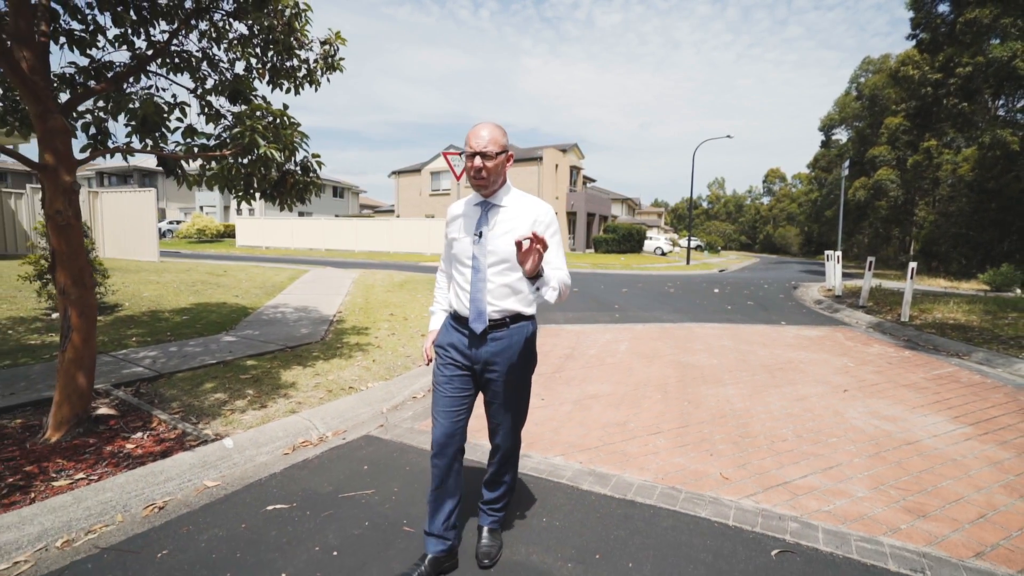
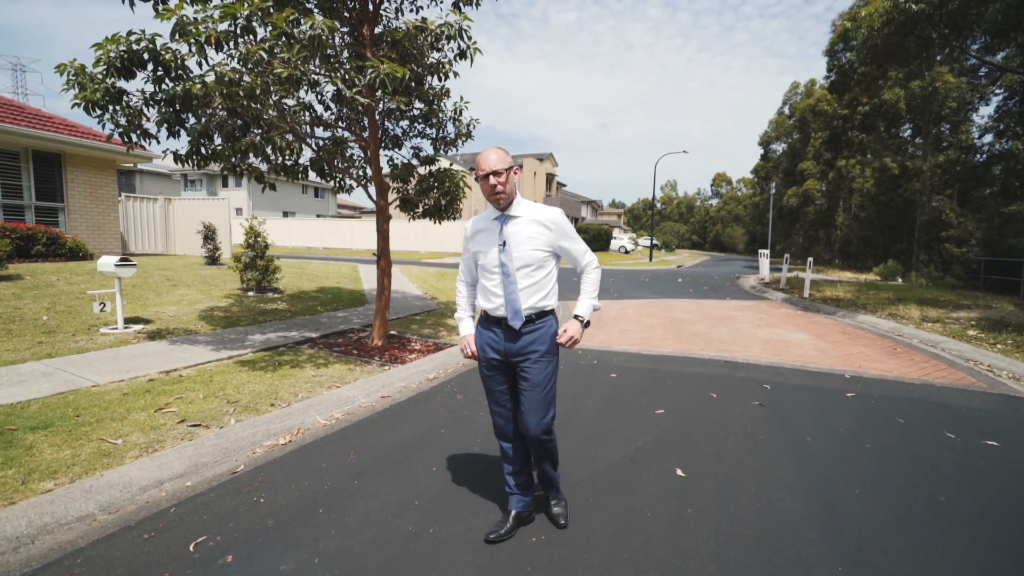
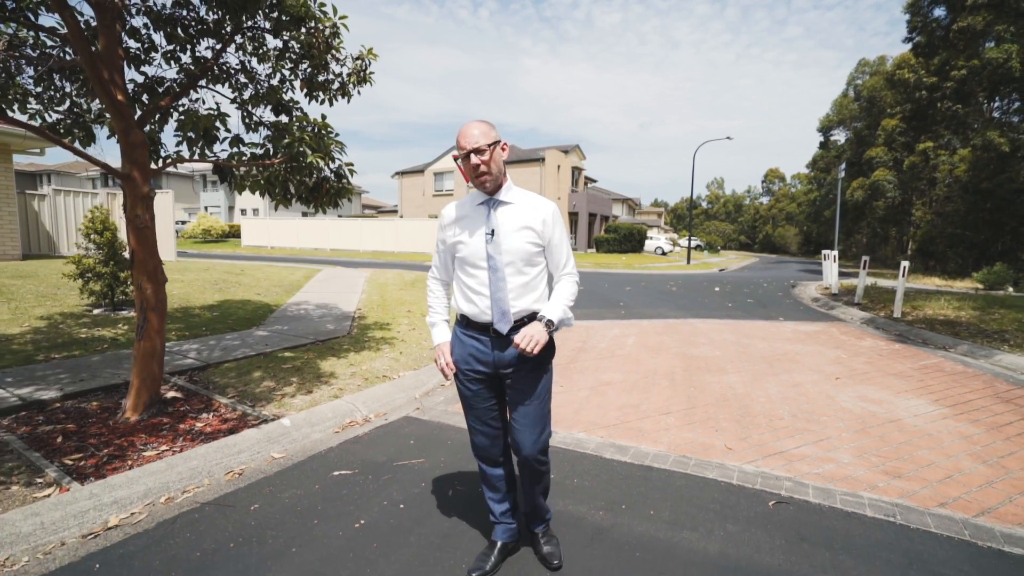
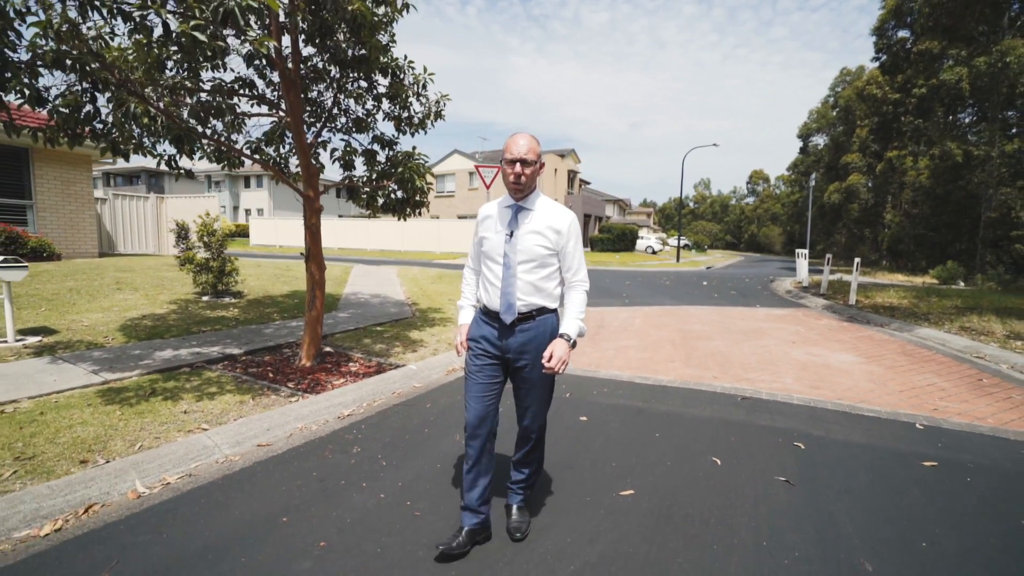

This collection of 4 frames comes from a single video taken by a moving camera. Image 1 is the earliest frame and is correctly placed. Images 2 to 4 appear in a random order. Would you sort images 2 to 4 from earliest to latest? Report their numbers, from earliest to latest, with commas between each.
3, 4, 2
